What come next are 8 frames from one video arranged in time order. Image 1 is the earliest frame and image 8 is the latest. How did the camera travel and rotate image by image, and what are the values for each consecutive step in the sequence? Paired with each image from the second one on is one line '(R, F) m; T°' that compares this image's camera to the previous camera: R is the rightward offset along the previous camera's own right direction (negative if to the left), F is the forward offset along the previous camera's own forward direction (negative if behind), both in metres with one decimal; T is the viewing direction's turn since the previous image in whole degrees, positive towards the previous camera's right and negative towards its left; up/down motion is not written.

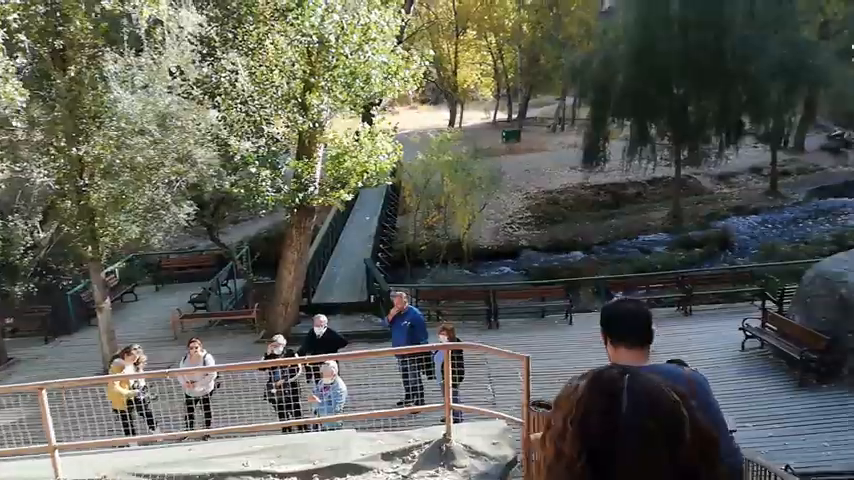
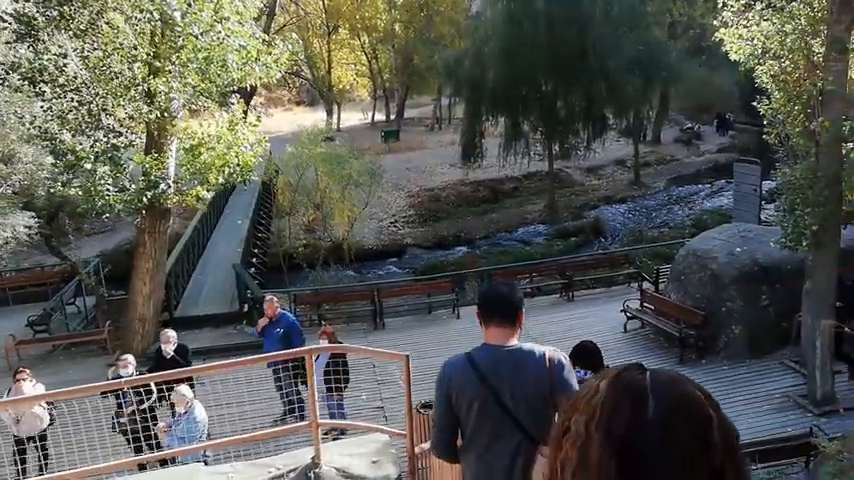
(+0.2, +0.6) m; +8°
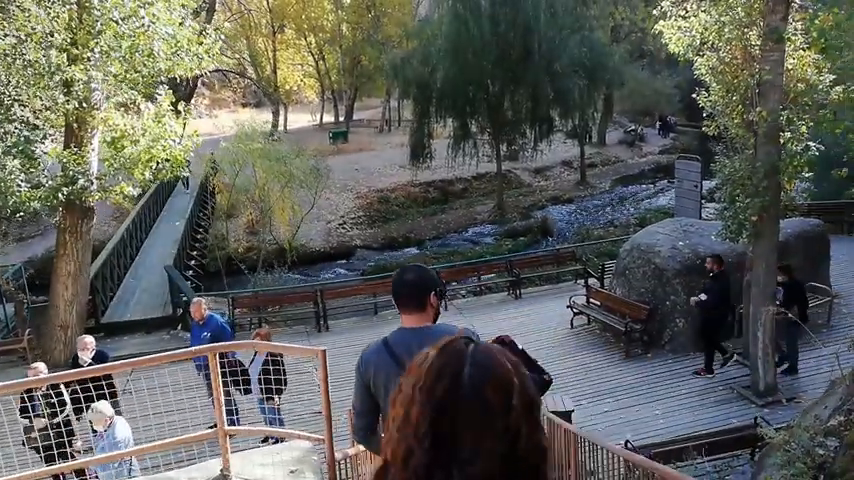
(+0.2, +0.3) m; +3°
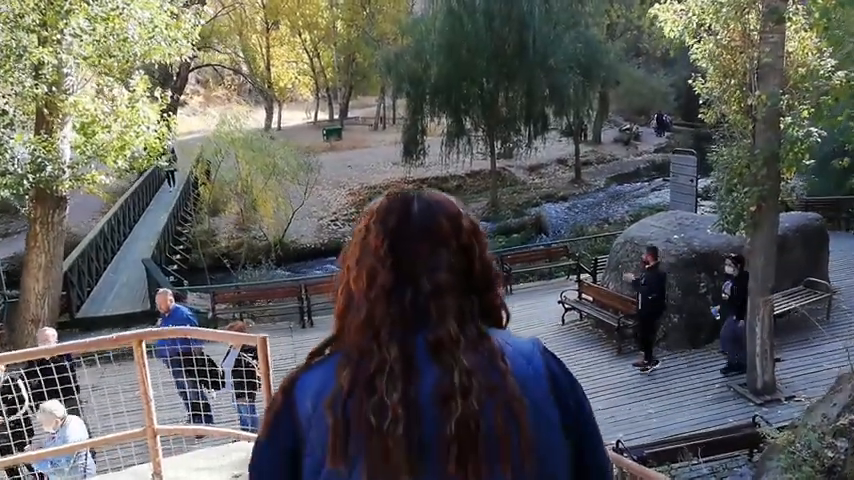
(+0.1, +0.4) m; 0°
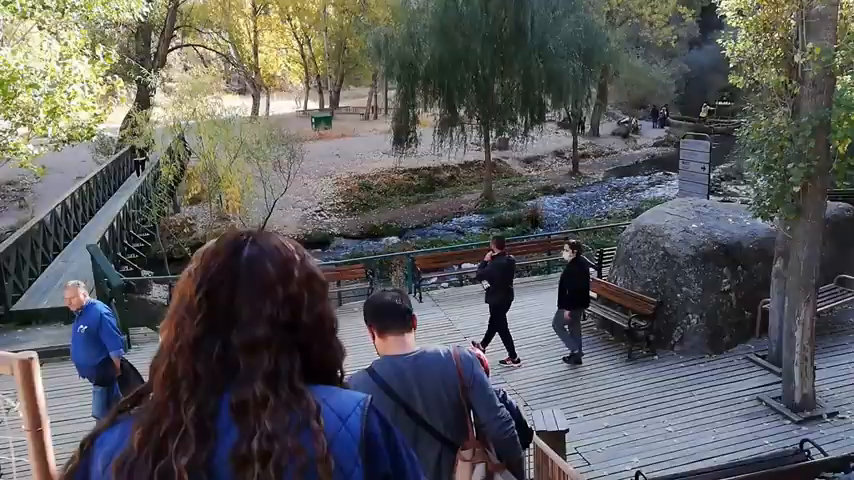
(+0.1, +1.3) m; 0°
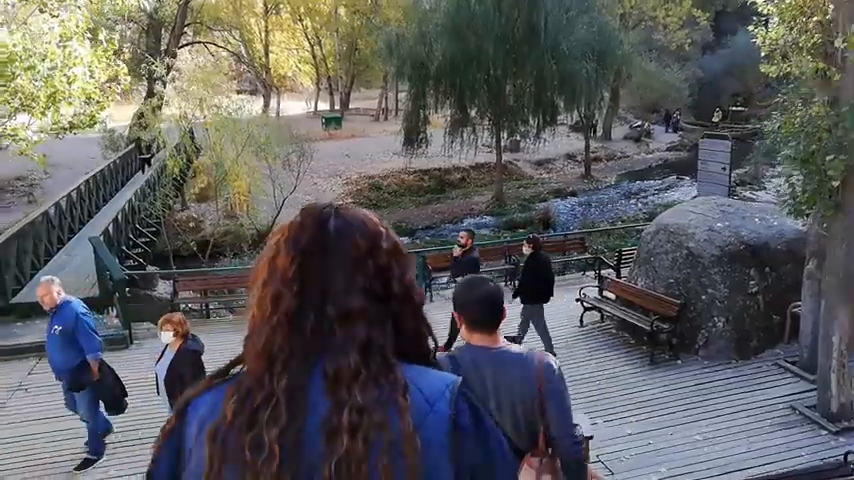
(-0.1, +0.4) m; -1°
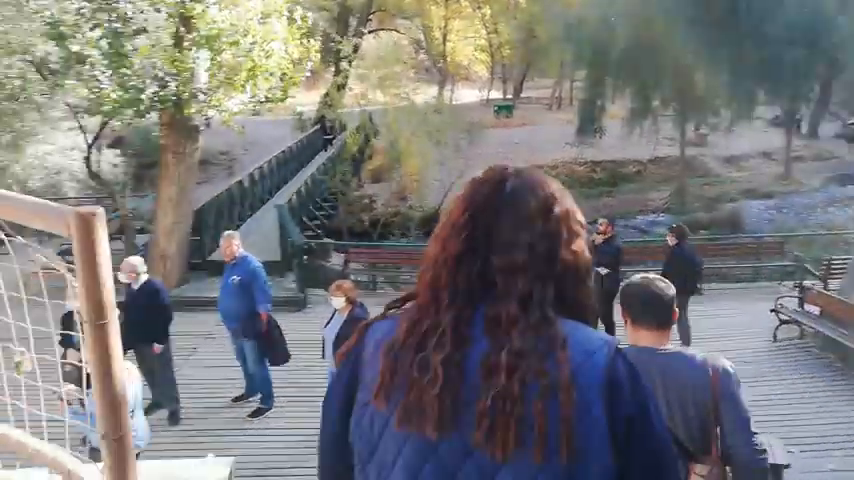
(-0.1, 0.0) m; -11°
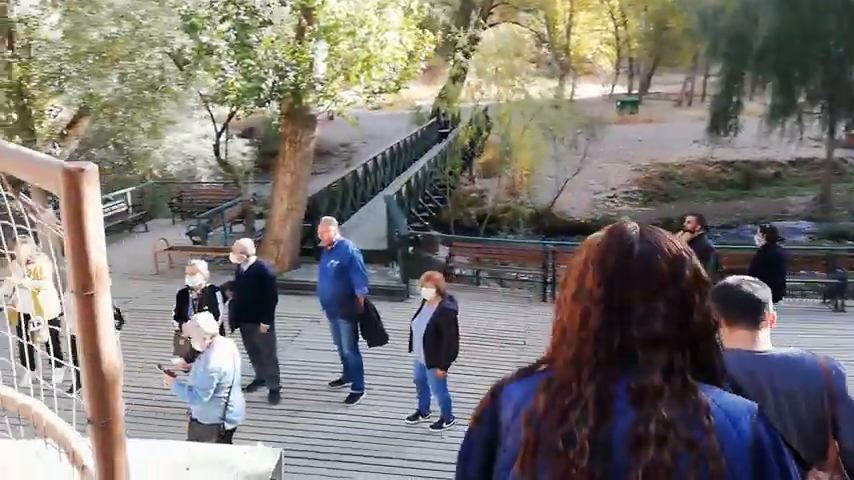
(+0.3, -0.2) m; -9°
